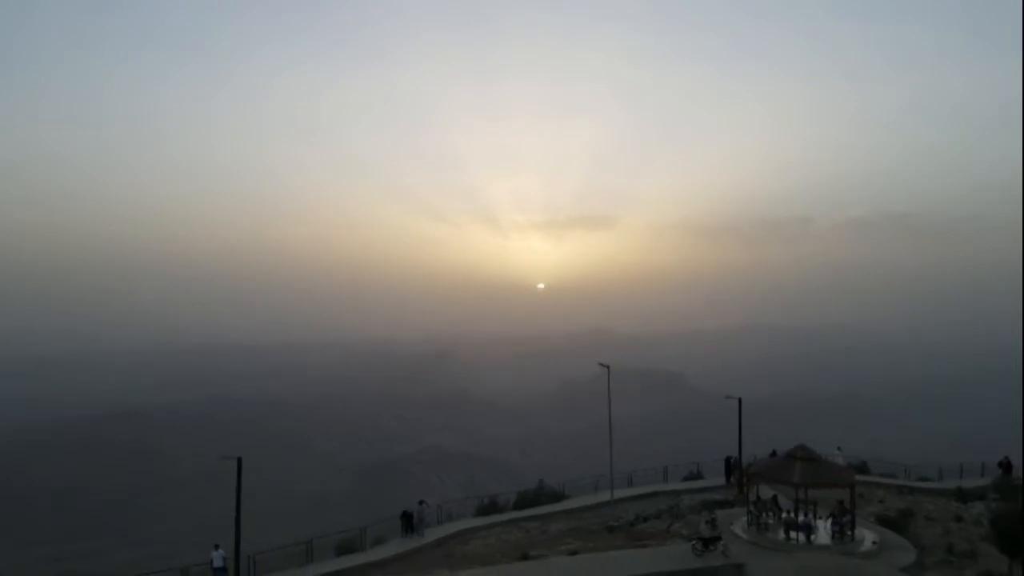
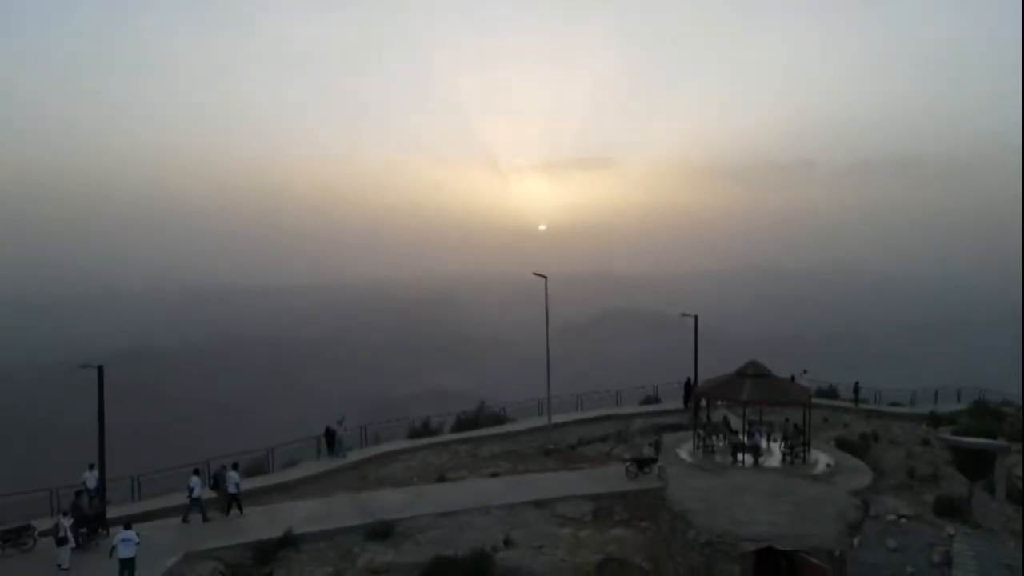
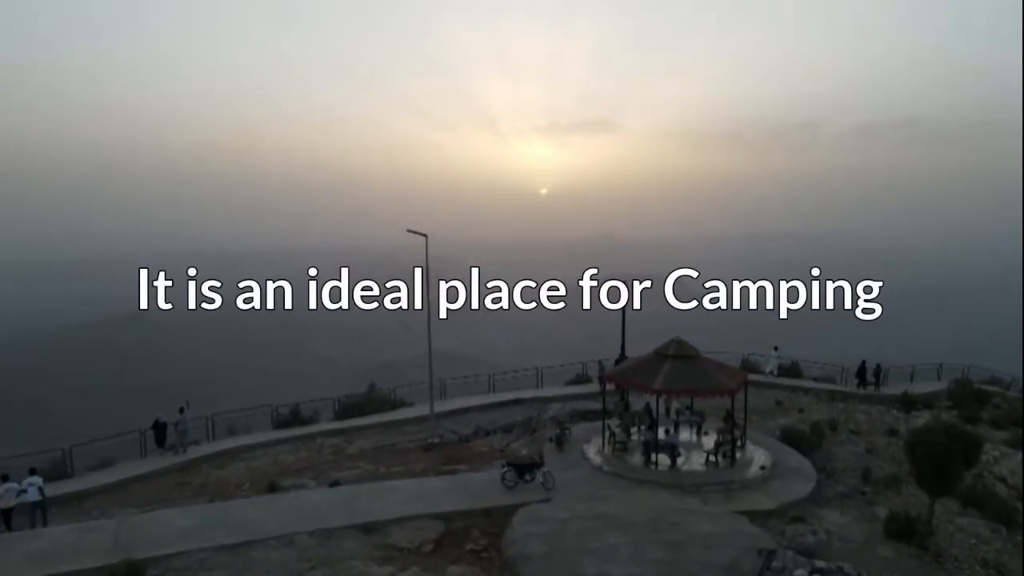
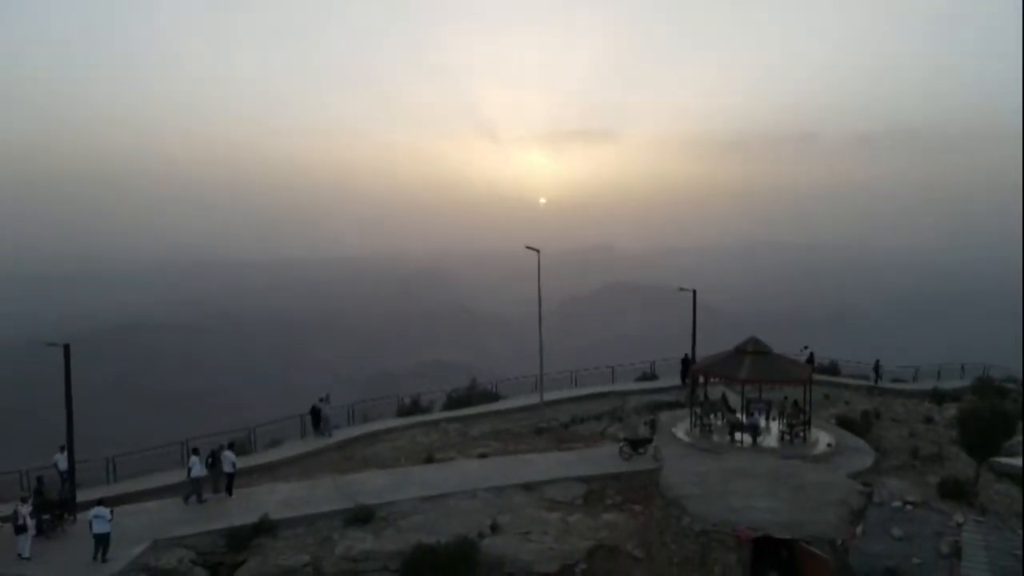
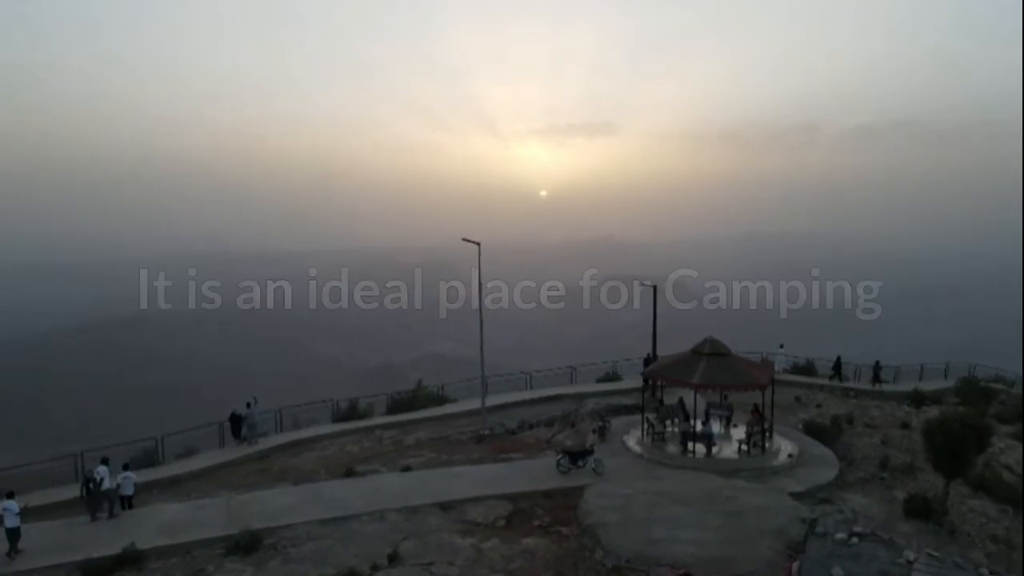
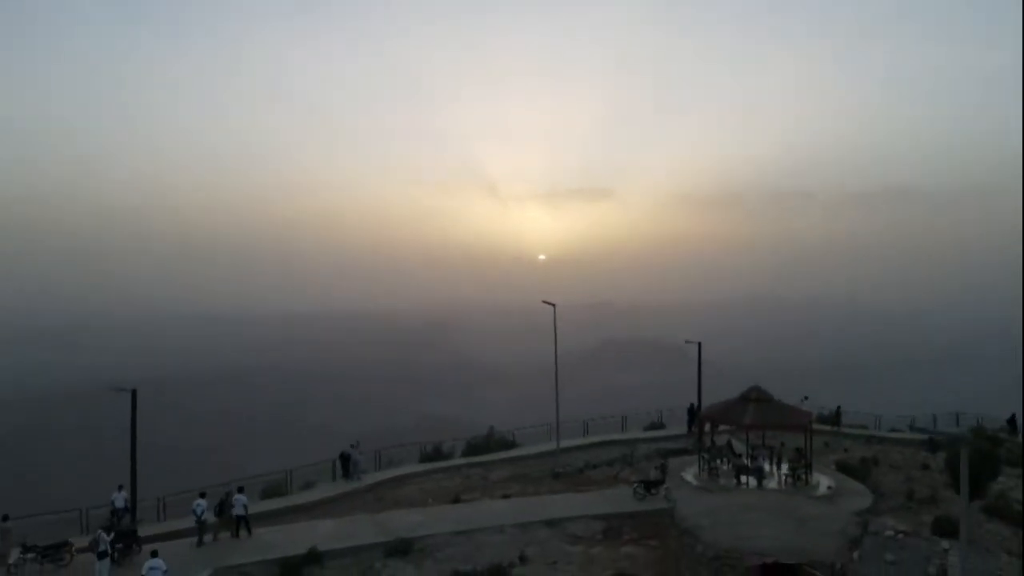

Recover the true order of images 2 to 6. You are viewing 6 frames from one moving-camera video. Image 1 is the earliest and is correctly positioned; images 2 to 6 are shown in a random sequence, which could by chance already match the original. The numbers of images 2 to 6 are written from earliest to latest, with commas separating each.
6, 2, 4, 5, 3
